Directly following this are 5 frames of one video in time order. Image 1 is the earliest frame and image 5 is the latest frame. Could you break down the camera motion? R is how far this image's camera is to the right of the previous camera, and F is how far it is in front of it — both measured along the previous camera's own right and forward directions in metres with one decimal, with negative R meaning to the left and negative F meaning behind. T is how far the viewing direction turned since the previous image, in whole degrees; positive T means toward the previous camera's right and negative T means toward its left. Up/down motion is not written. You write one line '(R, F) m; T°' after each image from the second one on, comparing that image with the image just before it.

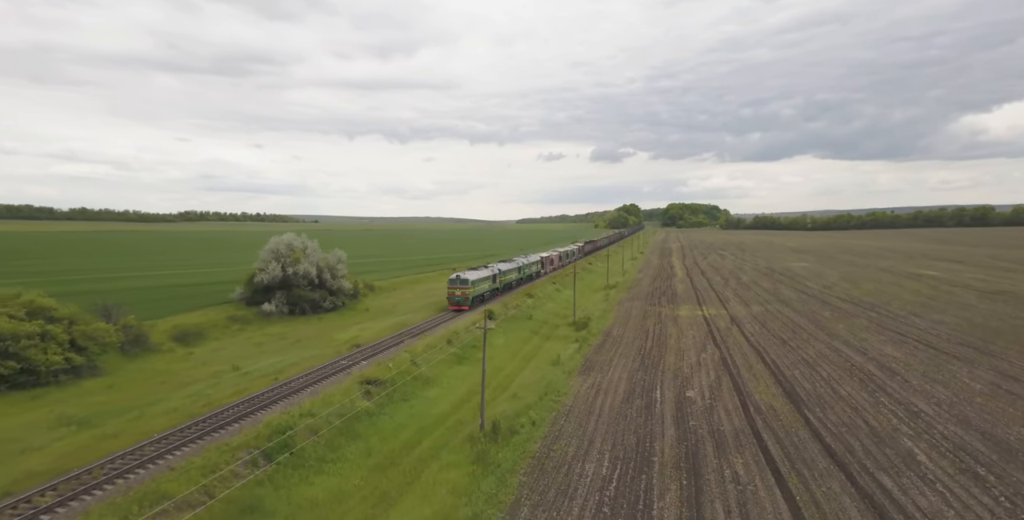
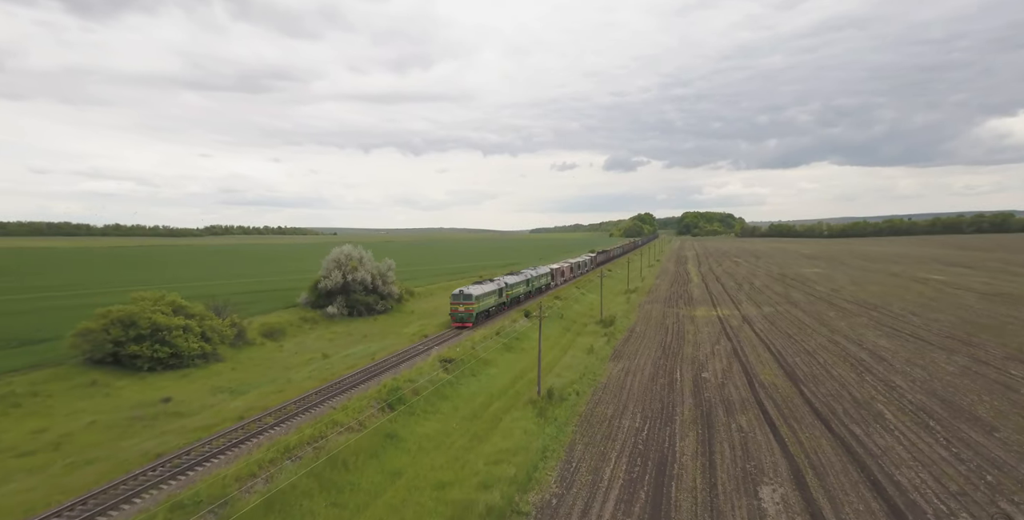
(-1.6, -5.1) m; -2°
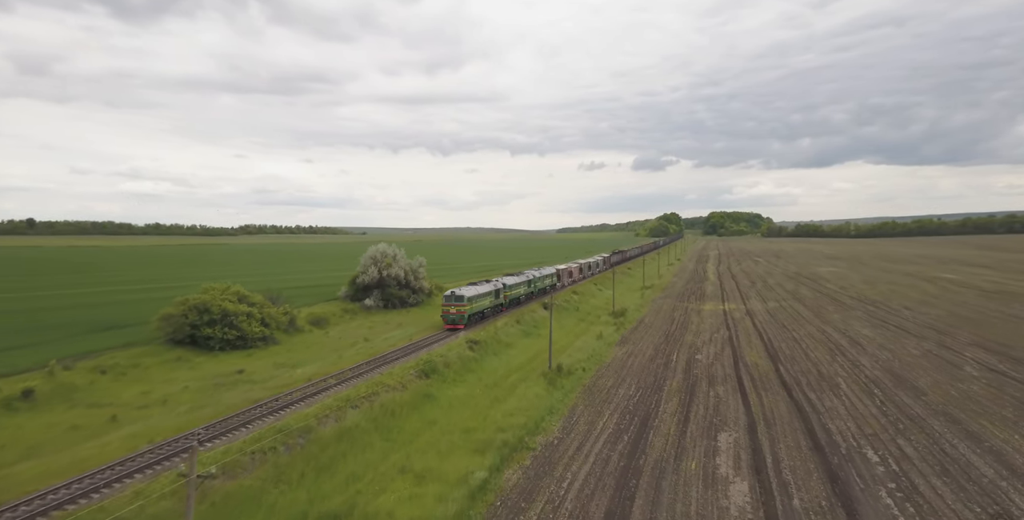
(+0.6, -4.5) m; -3°
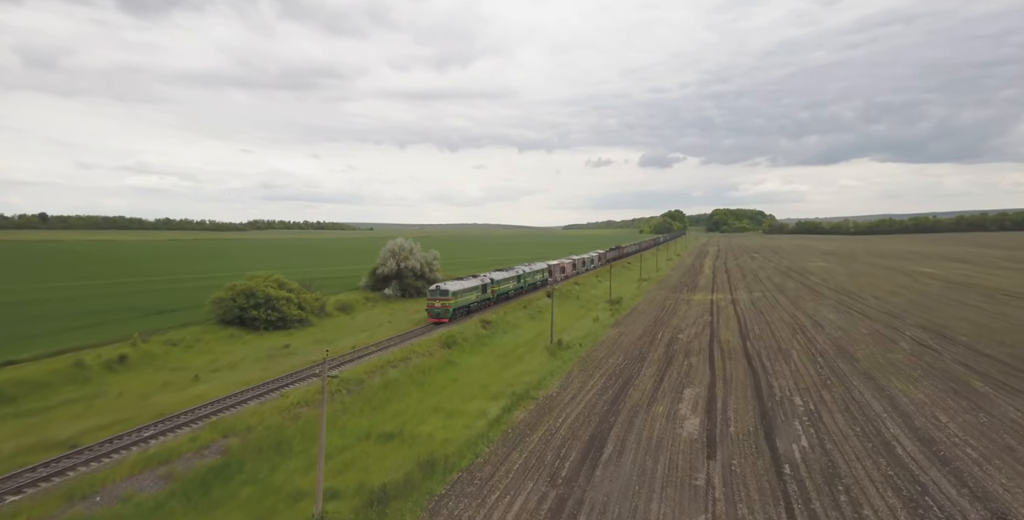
(-0.1, -4.9) m; -1°
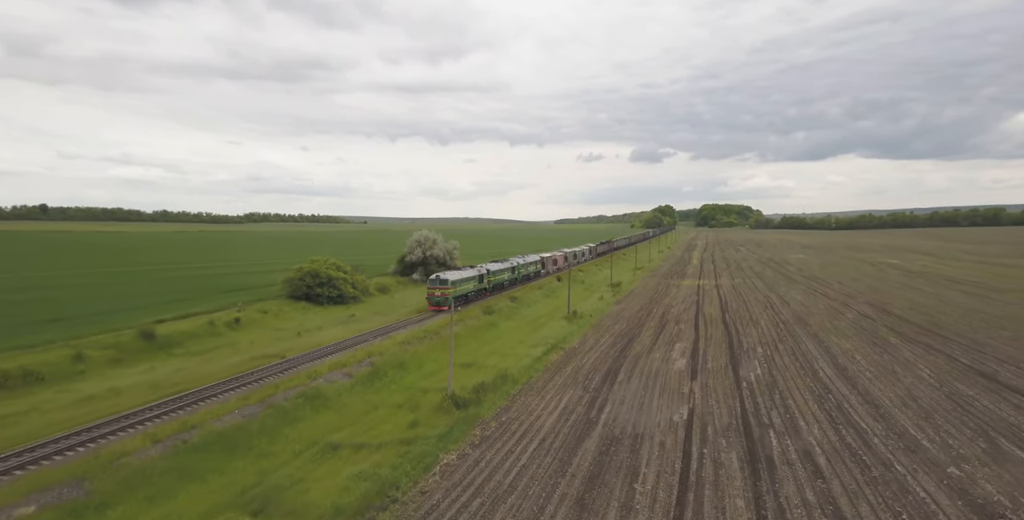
(-2.6, -7.3) m; +1°
